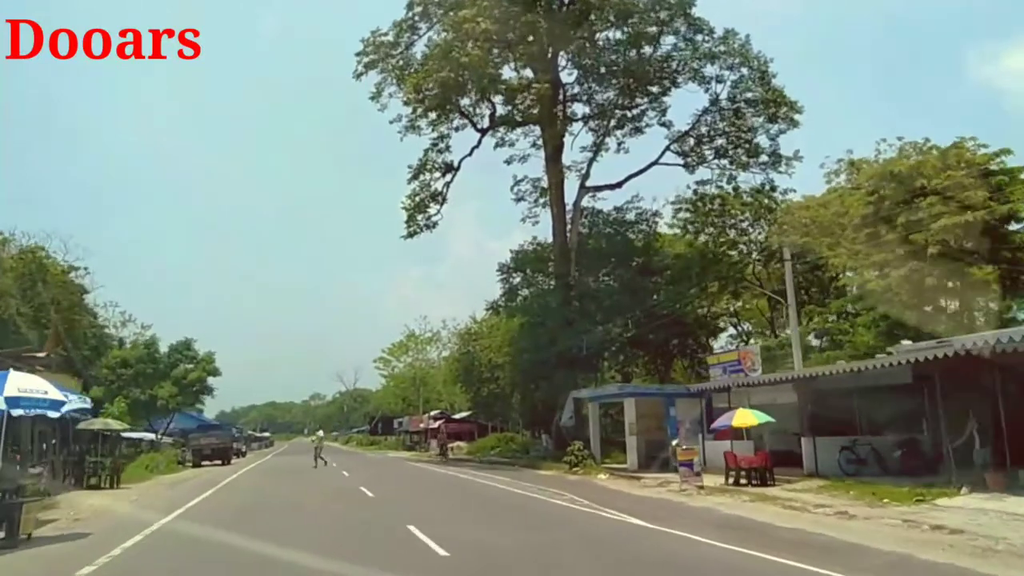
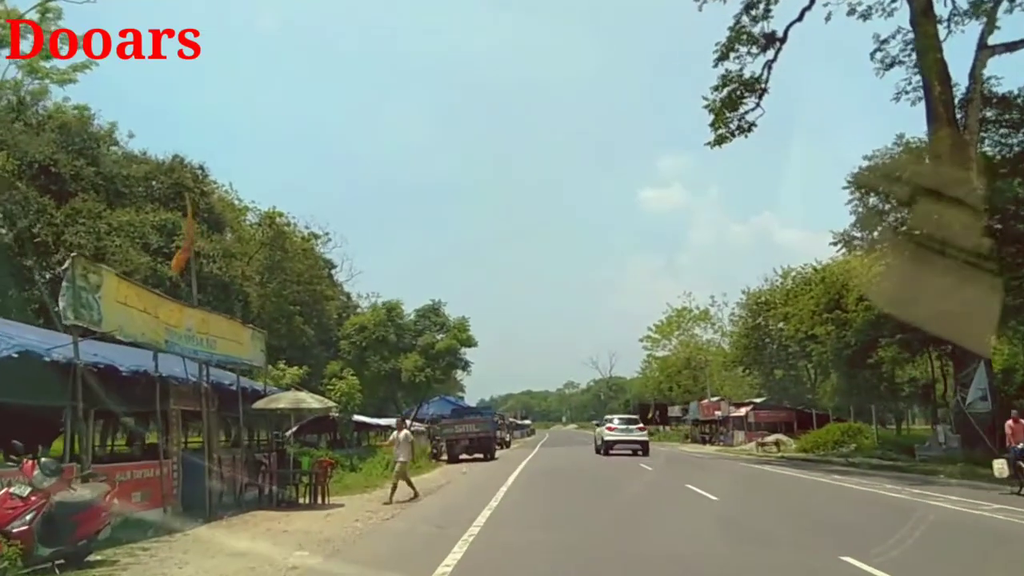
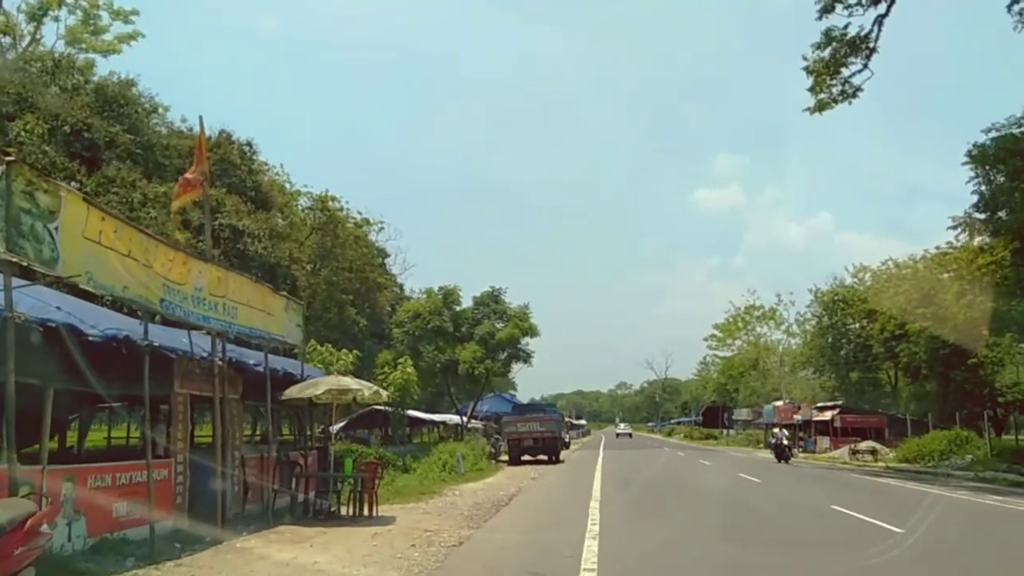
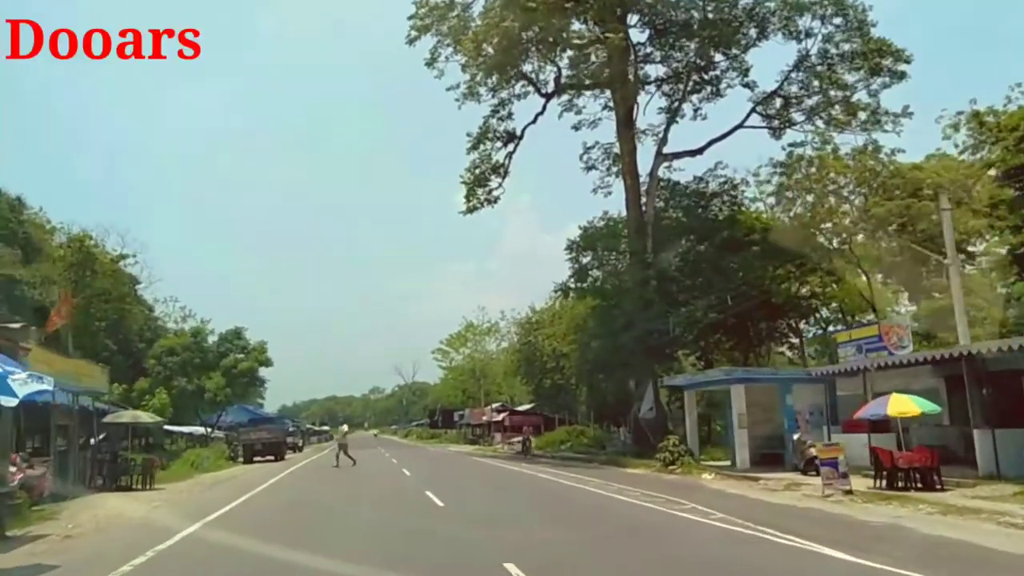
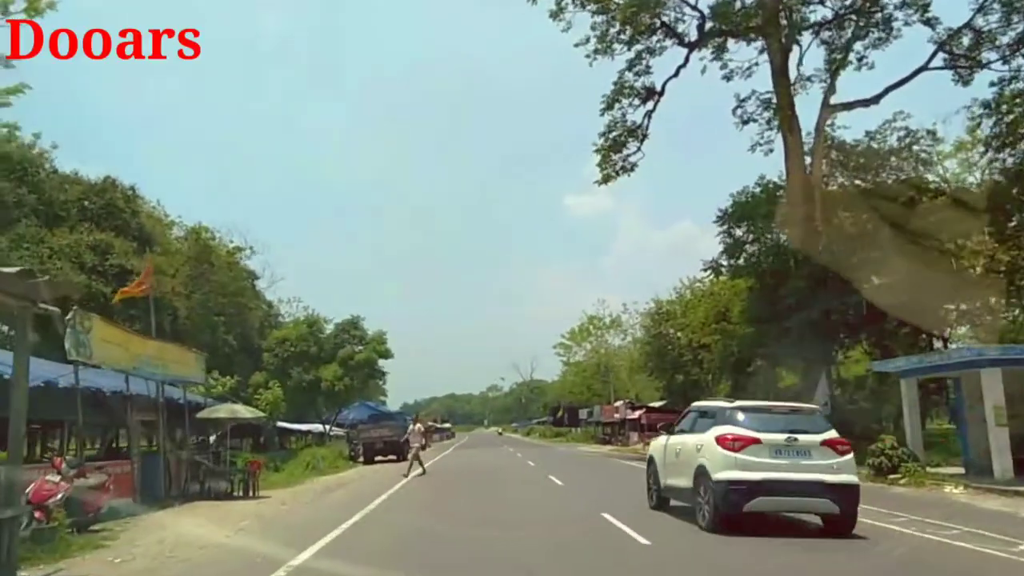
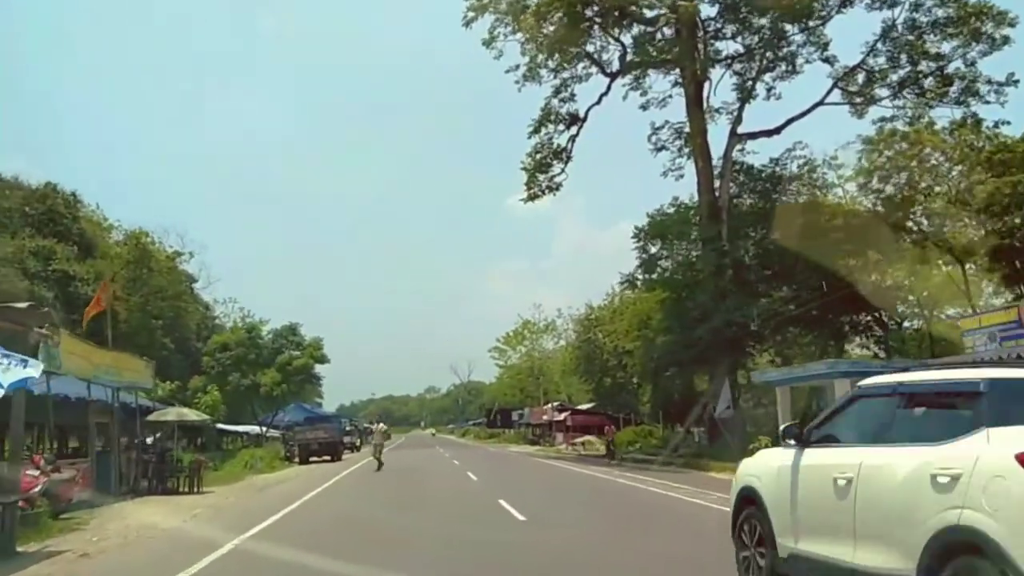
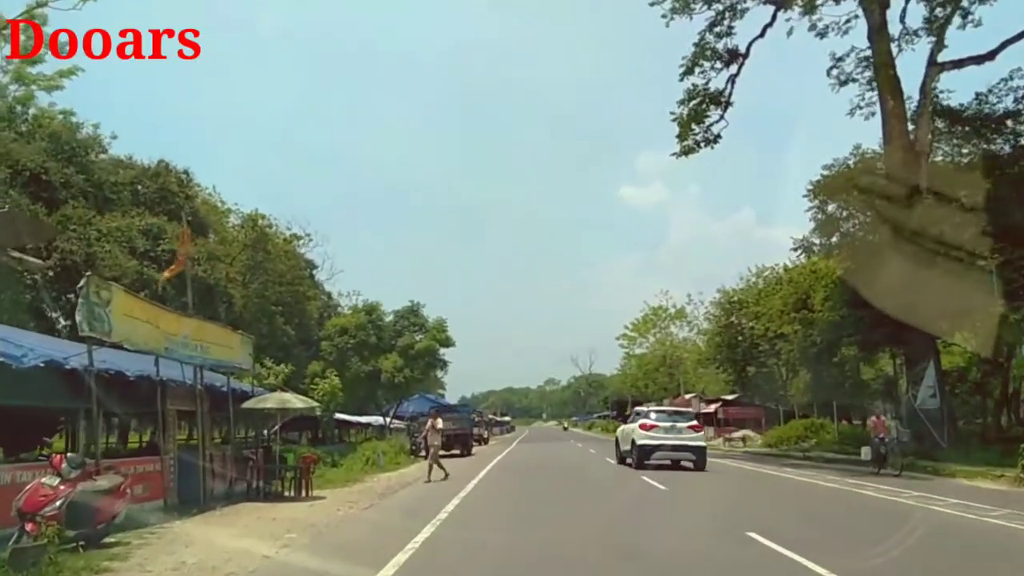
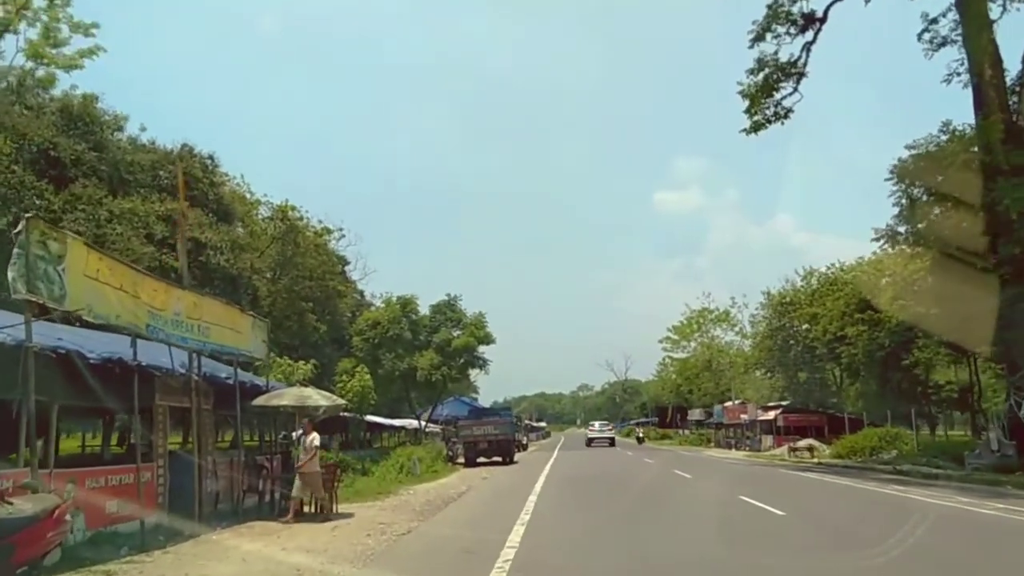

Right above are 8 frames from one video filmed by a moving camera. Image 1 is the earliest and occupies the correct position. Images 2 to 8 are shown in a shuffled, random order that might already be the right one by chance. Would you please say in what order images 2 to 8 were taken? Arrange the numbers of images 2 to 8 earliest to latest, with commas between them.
4, 6, 5, 7, 2, 8, 3
